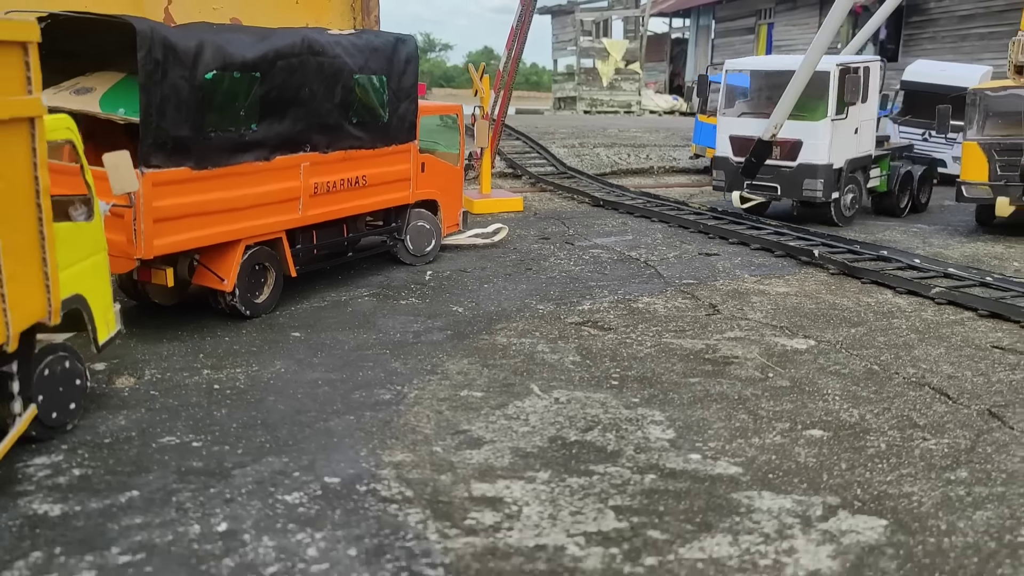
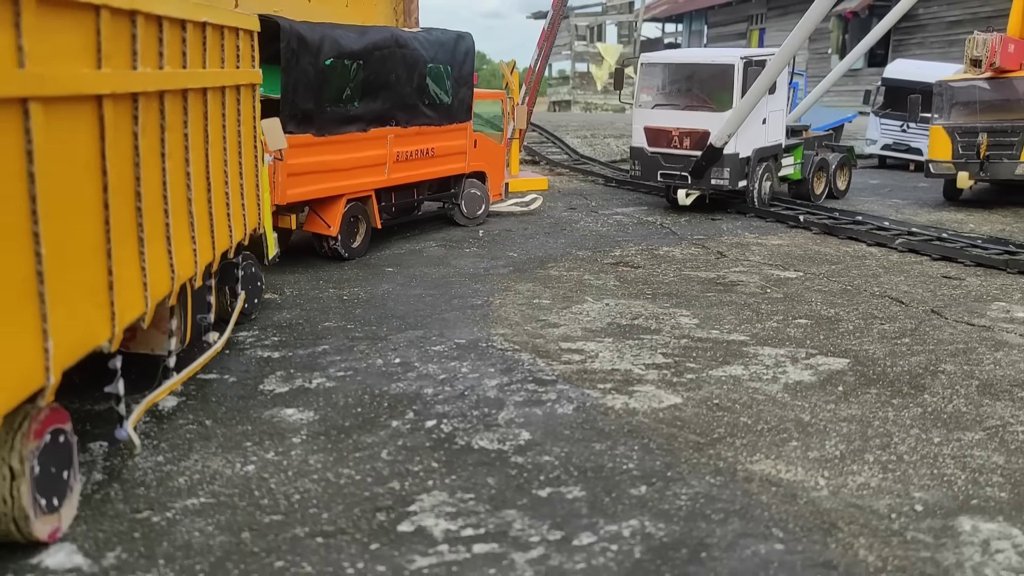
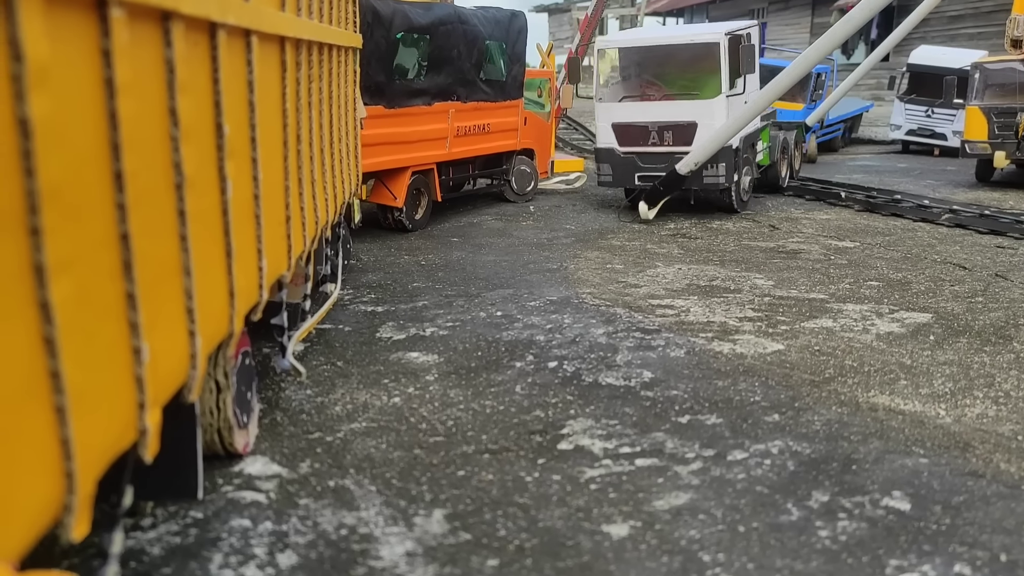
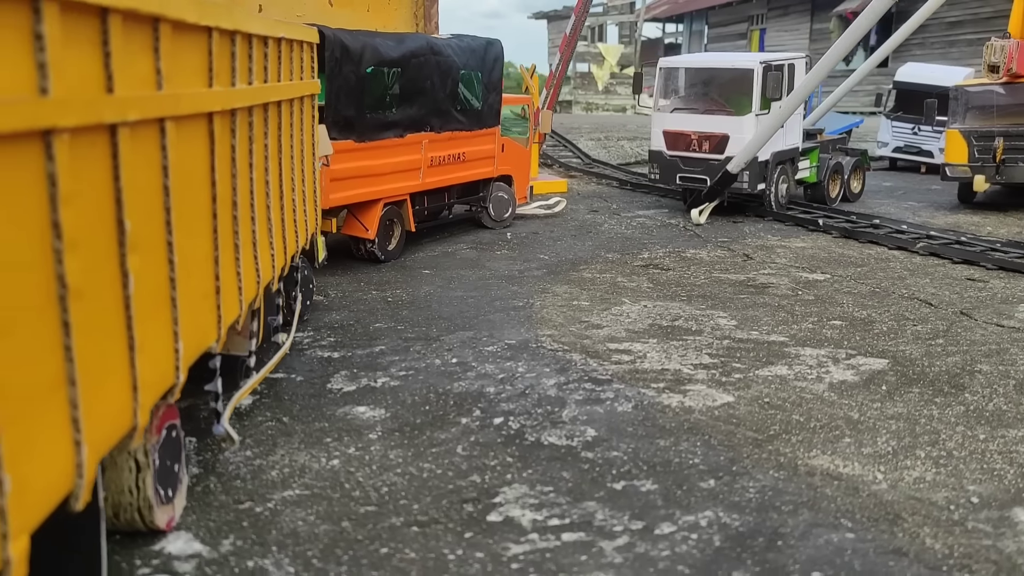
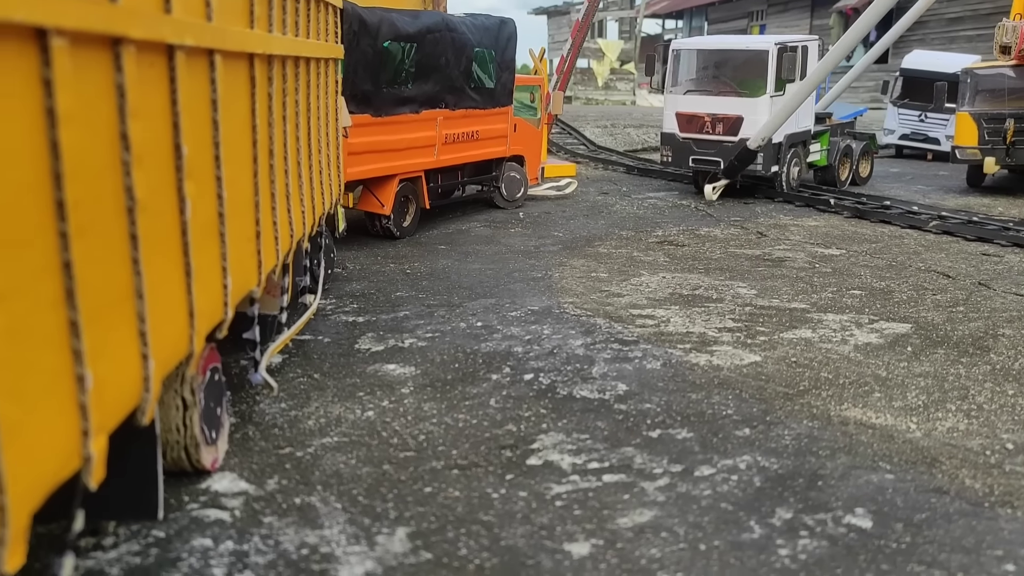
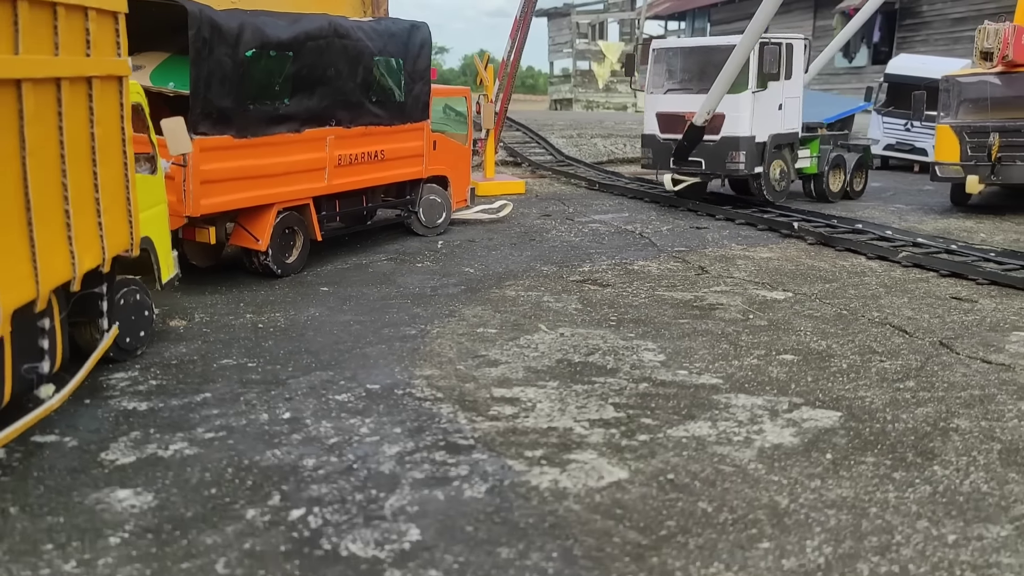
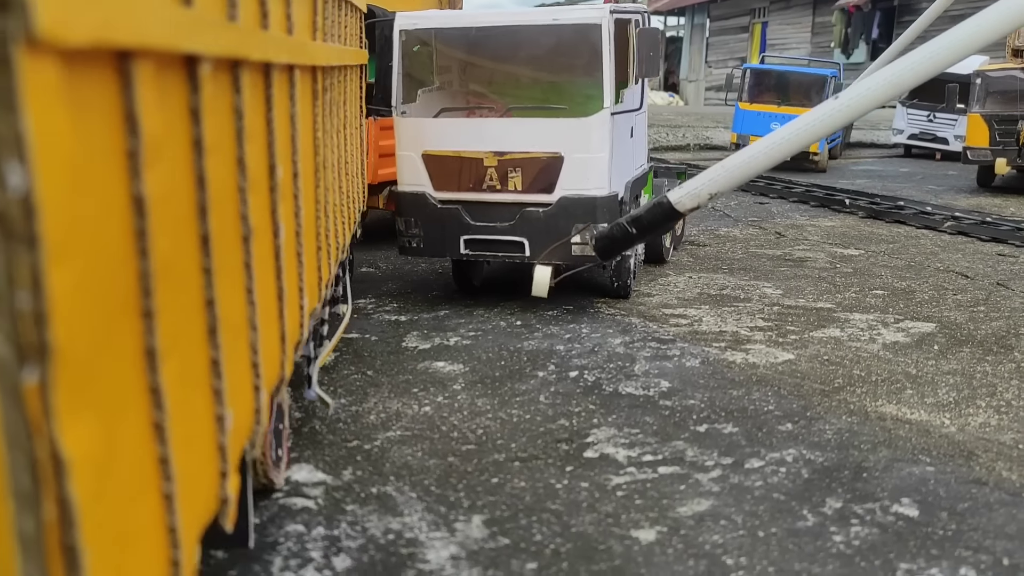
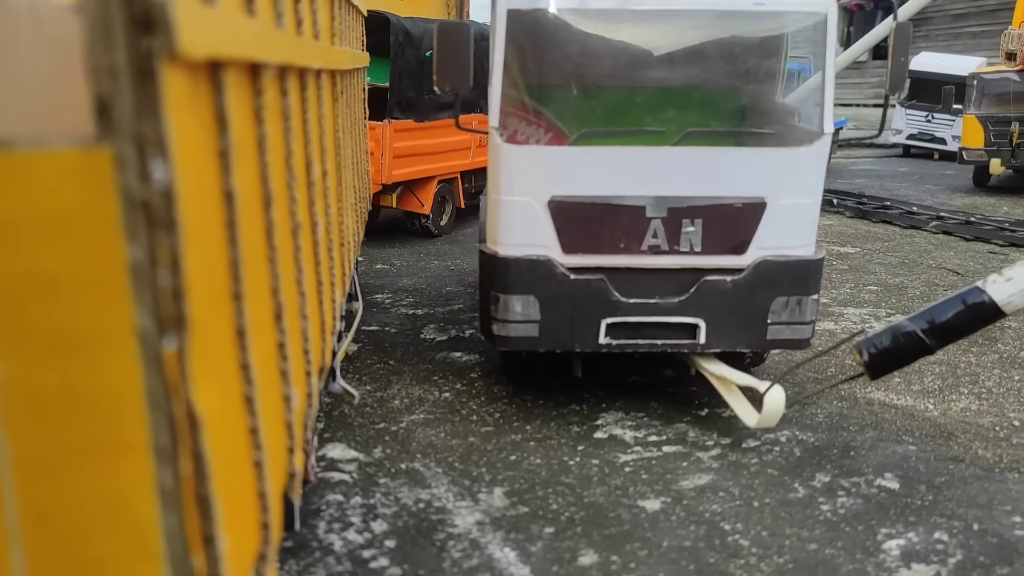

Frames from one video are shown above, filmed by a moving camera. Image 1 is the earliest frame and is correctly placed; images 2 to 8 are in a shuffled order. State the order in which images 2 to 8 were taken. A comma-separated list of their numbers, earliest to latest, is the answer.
6, 2, 4, 5, 3, 7, 8
